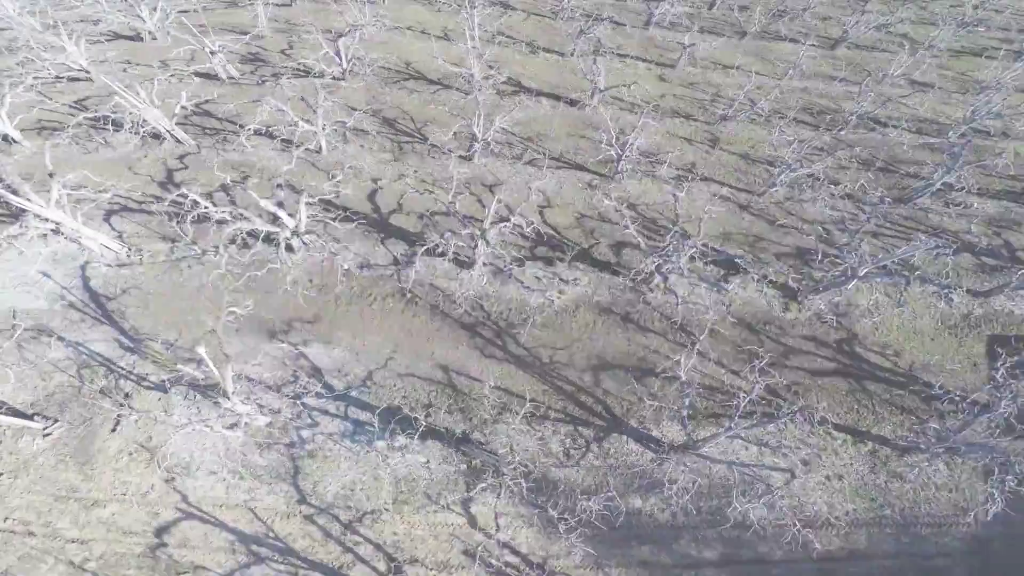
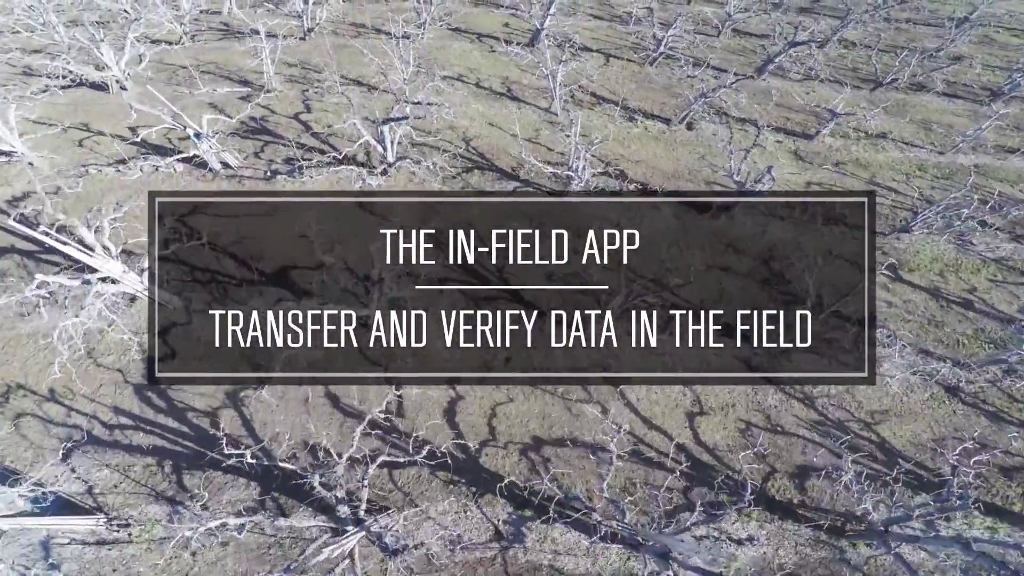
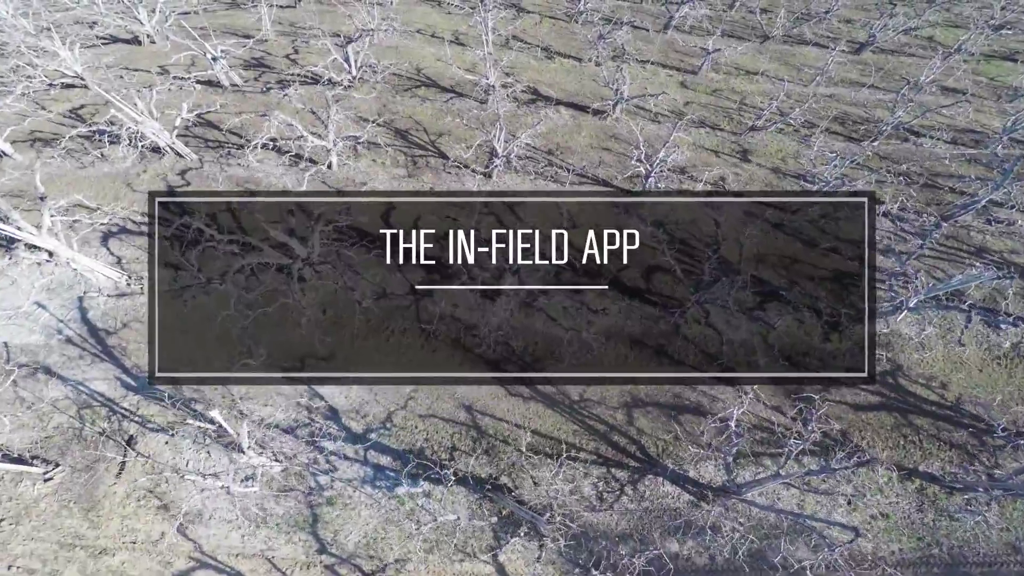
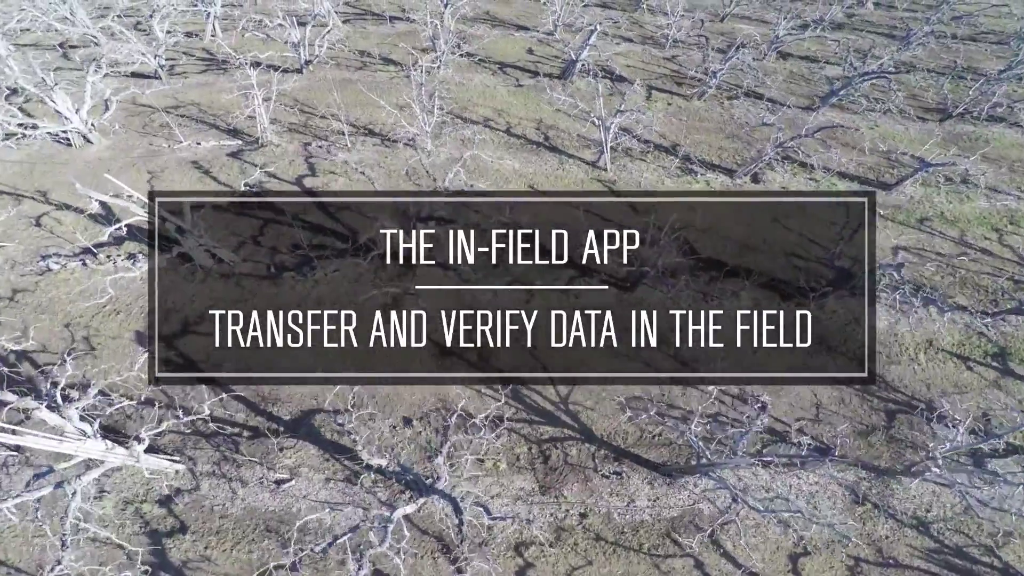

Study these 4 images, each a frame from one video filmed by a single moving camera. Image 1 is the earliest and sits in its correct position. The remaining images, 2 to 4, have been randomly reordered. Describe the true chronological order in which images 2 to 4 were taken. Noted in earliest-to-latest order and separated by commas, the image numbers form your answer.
3, 2, 4
